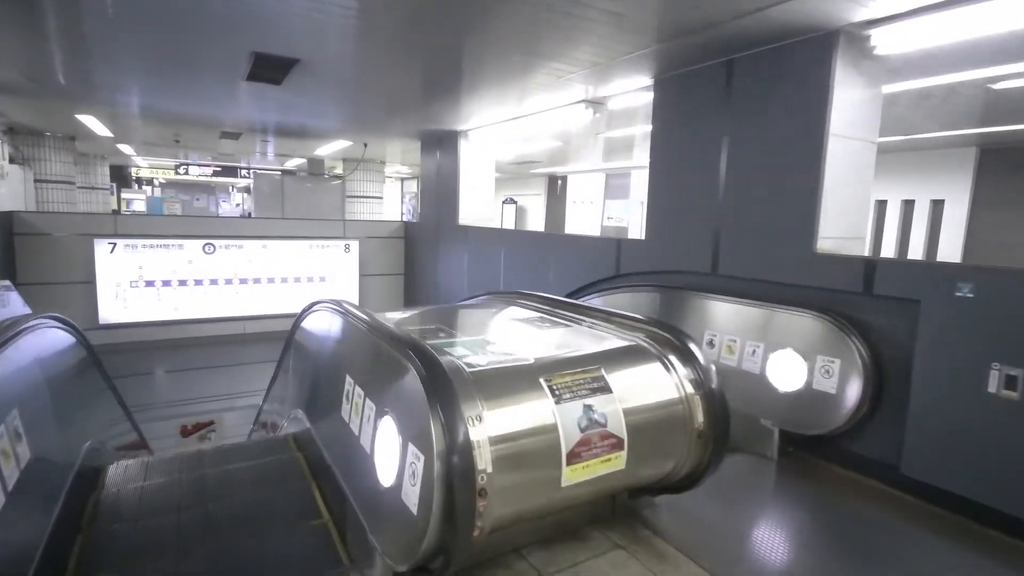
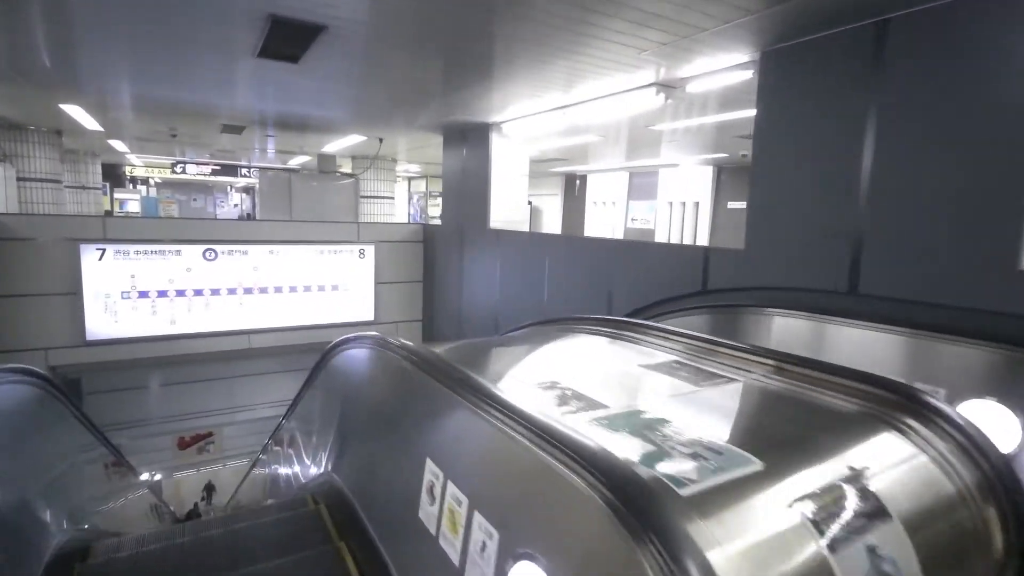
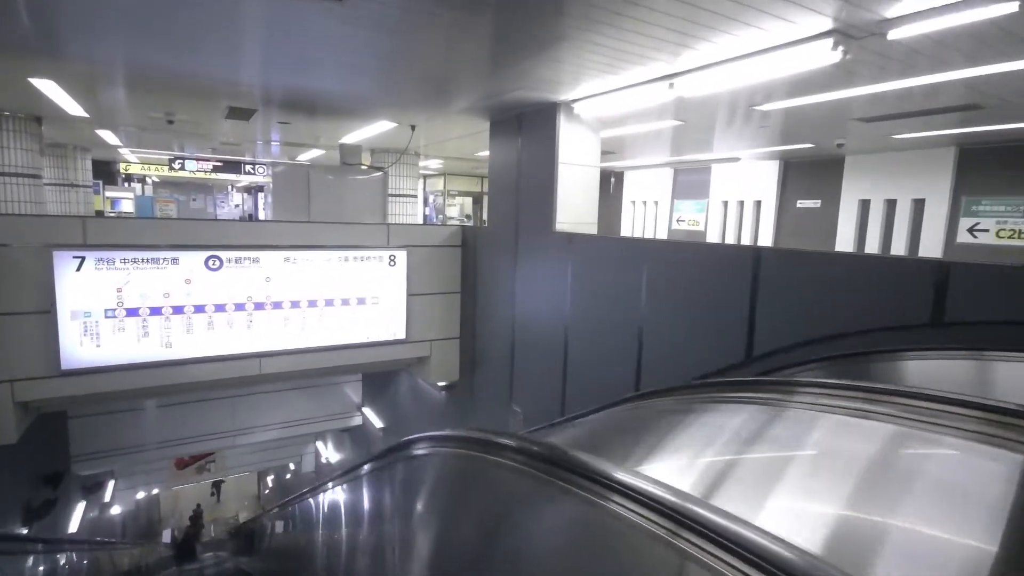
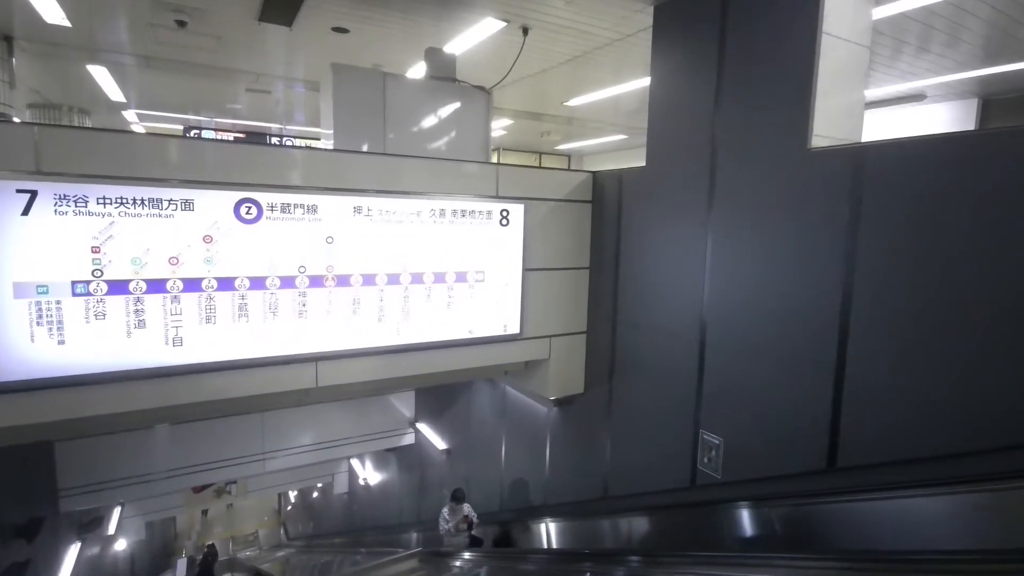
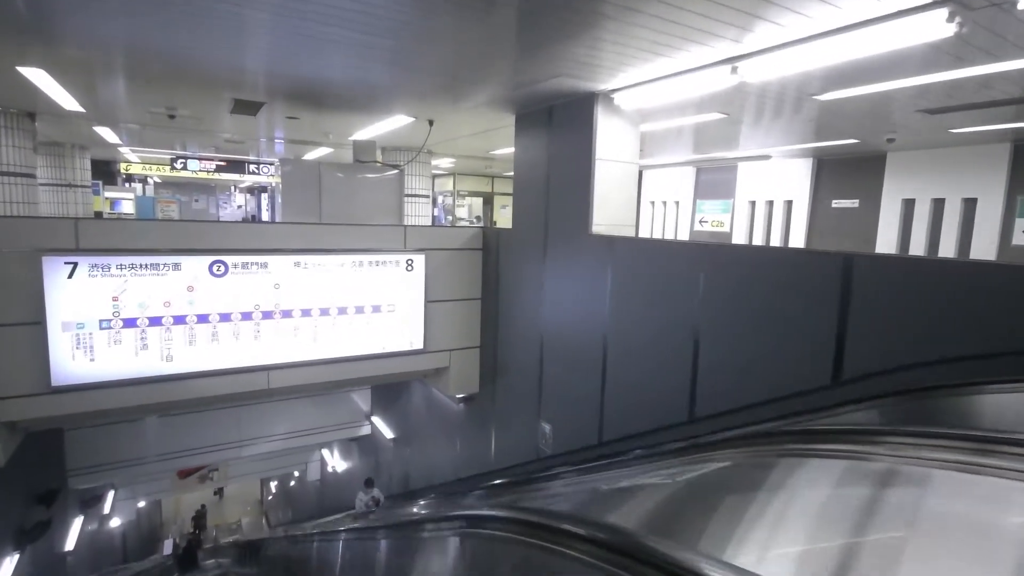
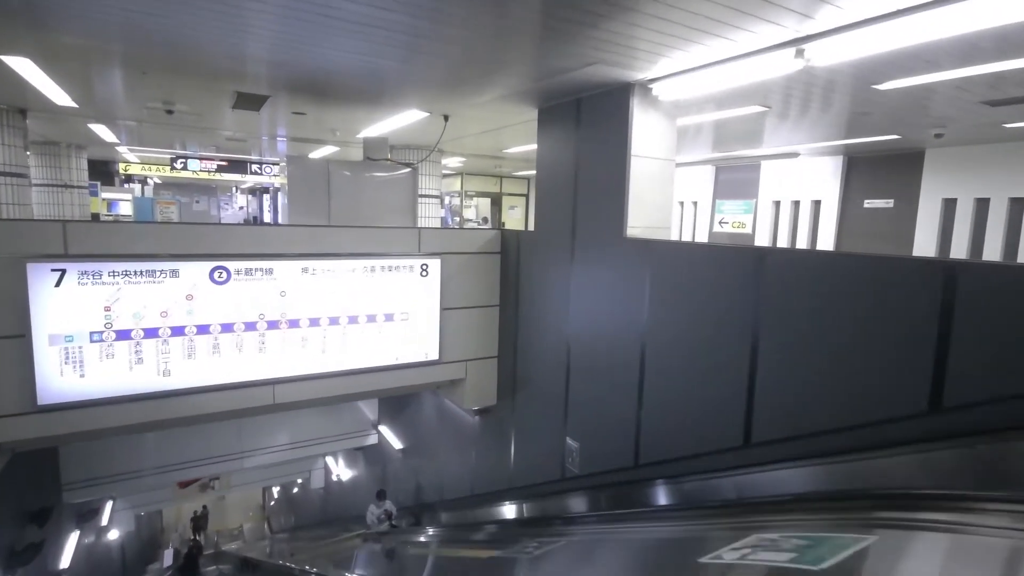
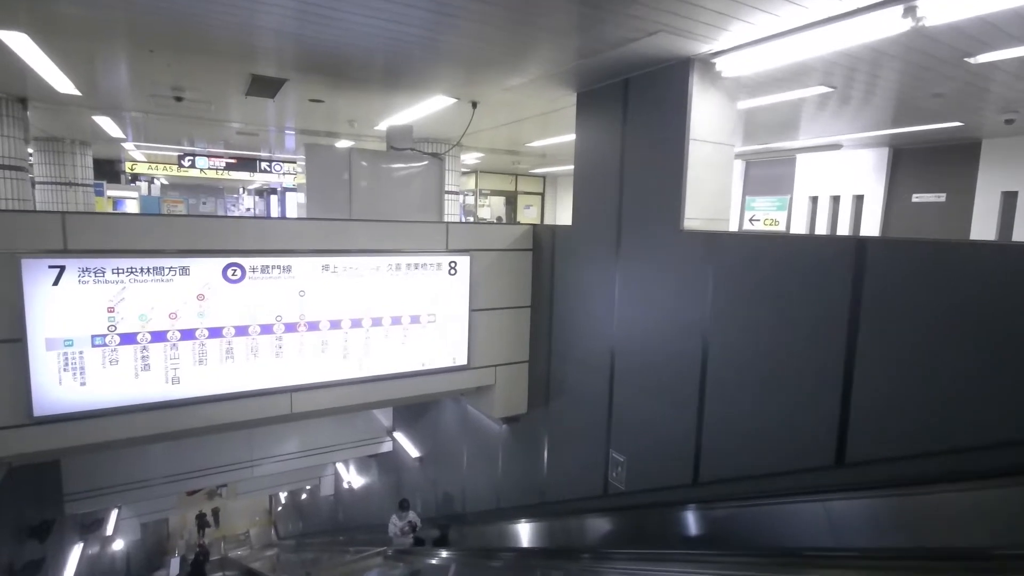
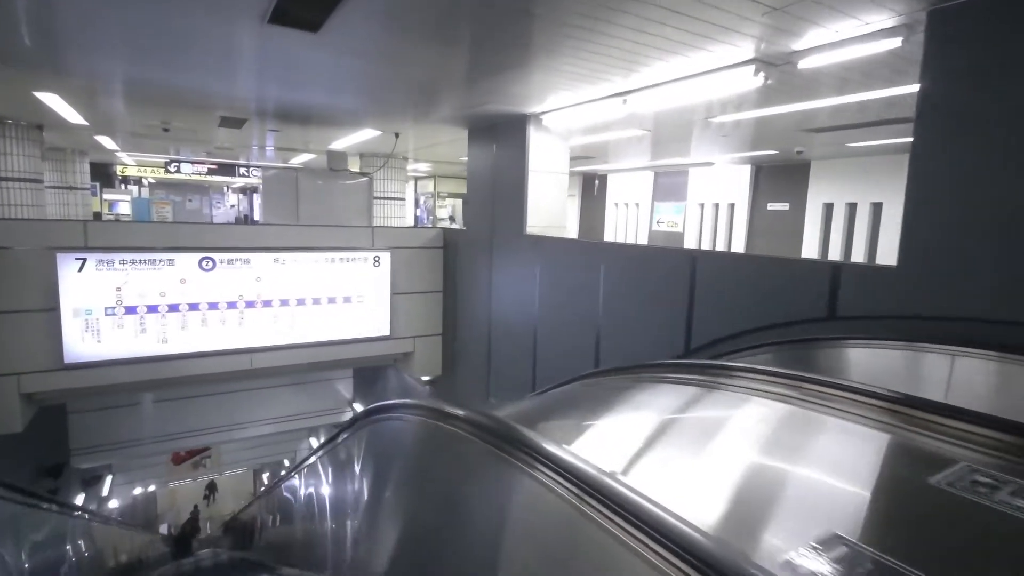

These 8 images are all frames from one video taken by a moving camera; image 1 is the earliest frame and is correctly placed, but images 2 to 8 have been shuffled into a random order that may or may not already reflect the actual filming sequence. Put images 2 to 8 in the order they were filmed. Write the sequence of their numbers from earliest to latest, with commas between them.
2, 8, 3, 5, 6, 7, 4
